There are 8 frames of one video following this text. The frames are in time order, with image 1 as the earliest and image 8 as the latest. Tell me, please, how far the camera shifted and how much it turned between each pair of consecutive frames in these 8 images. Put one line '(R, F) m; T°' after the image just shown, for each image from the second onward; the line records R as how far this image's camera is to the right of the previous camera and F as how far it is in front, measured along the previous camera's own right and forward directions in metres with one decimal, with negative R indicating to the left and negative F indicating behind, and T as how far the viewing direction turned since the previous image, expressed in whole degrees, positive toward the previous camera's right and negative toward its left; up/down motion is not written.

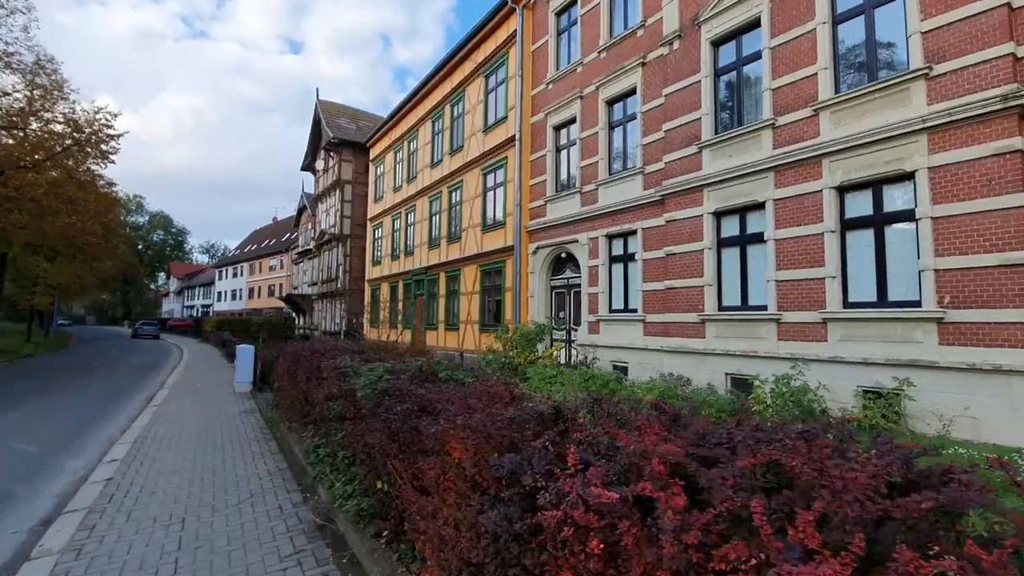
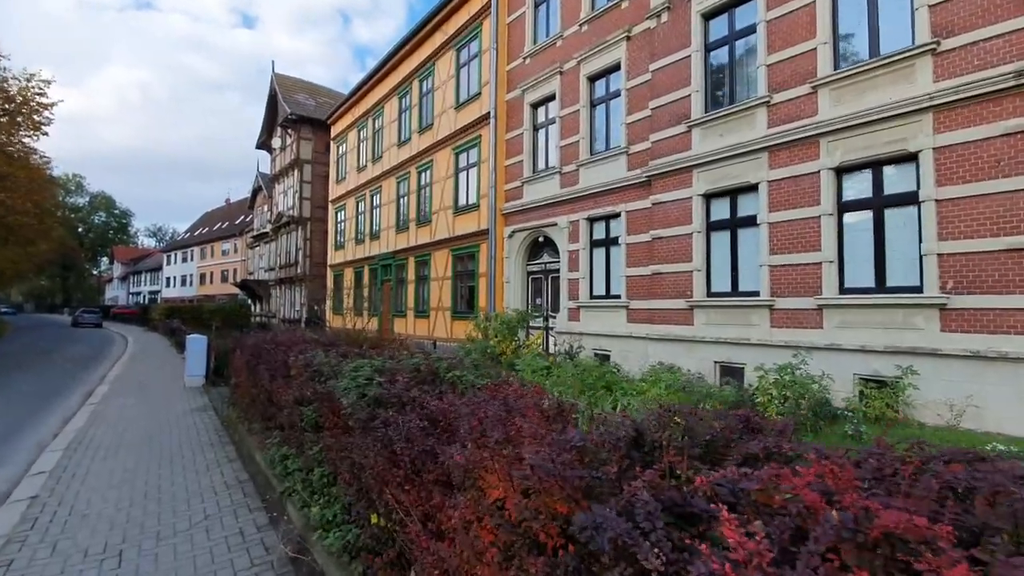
(-0.4, +0.8) m; +4°
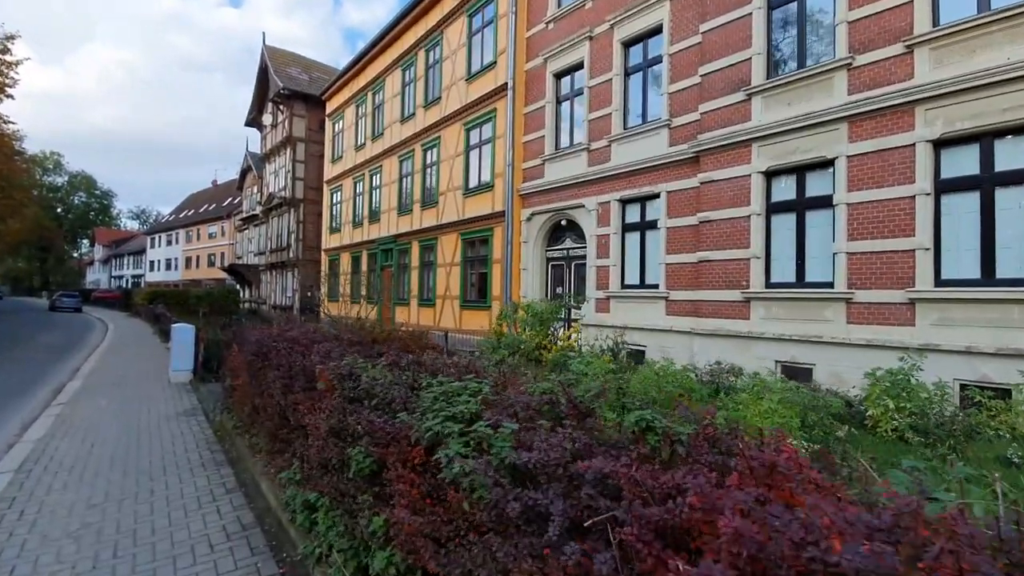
(-0.9, +1.4) m; +1°
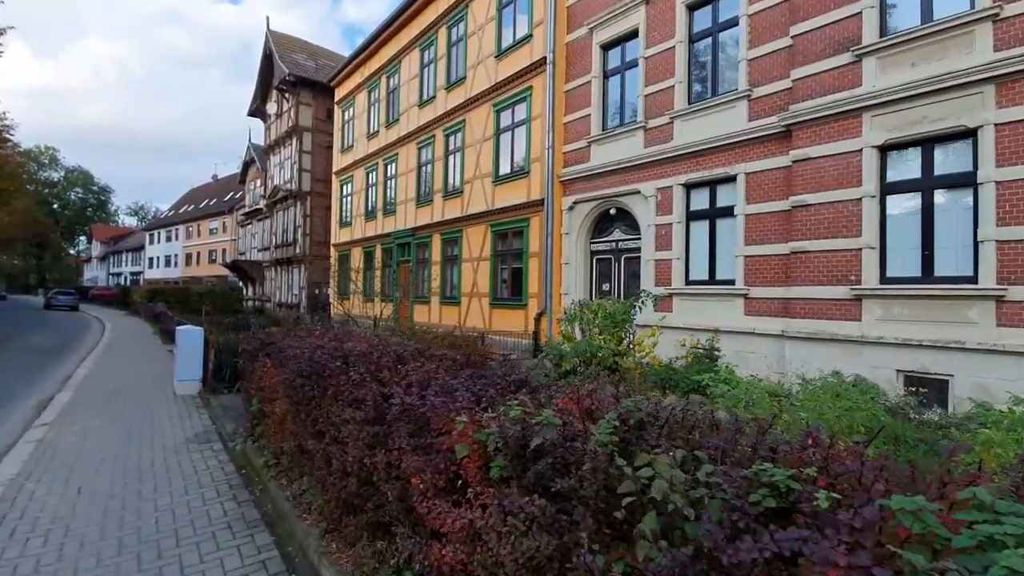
(-1.1, +1.5) m; 0°
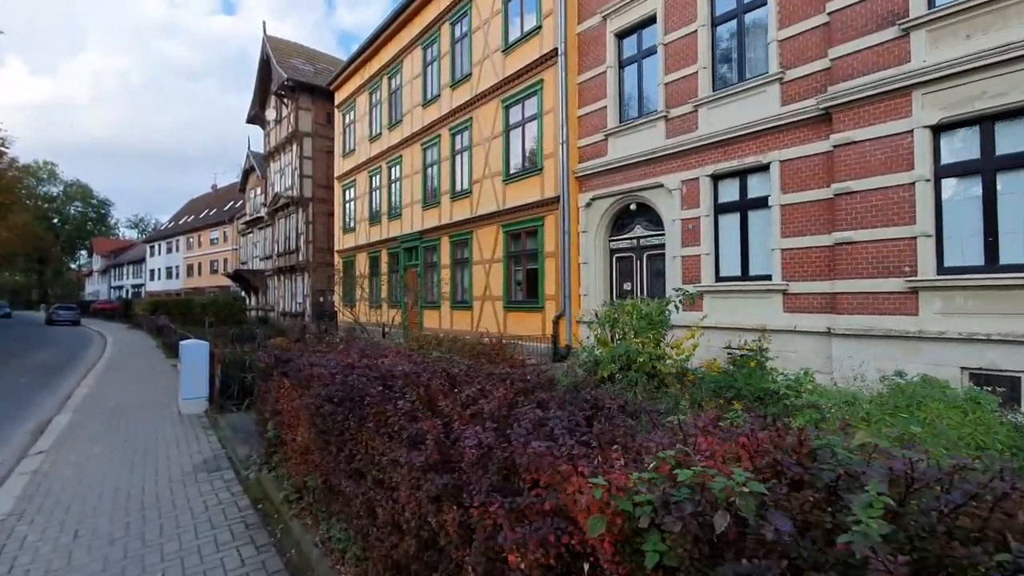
(-0.4, +0.6) m; 0°
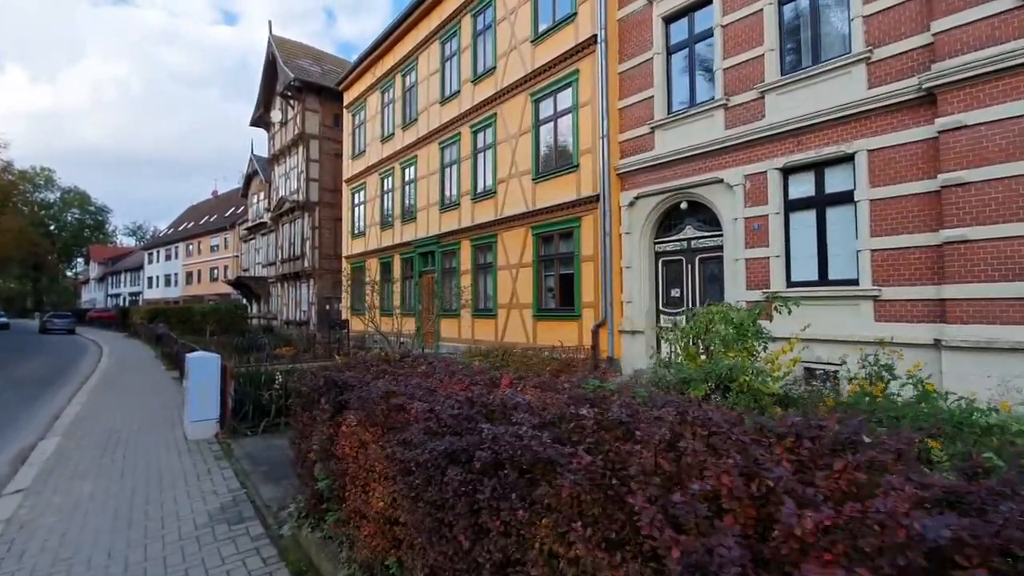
(-0.9, +1.2) m; 0°
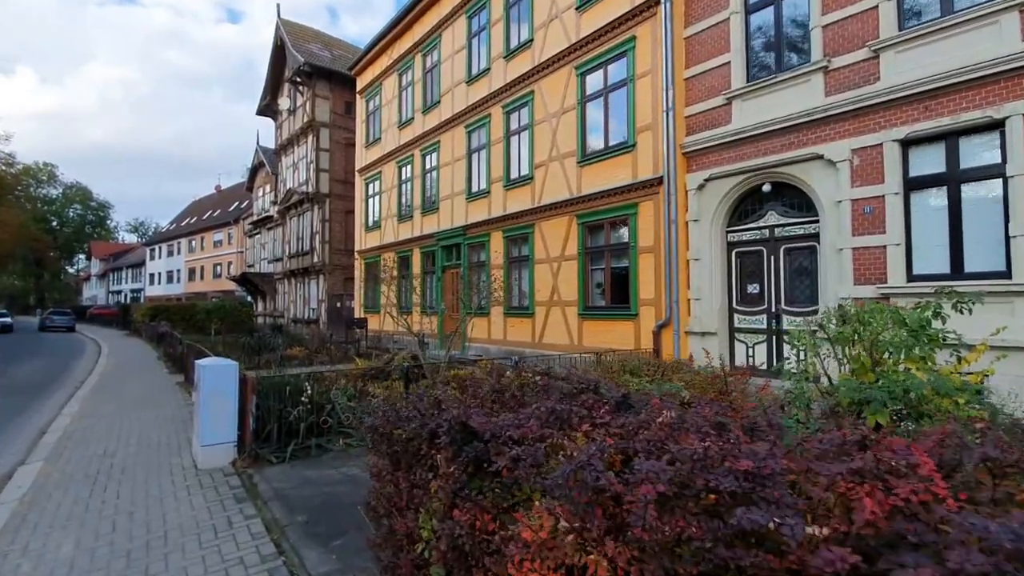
(-1.1, +1.5) m; 0°
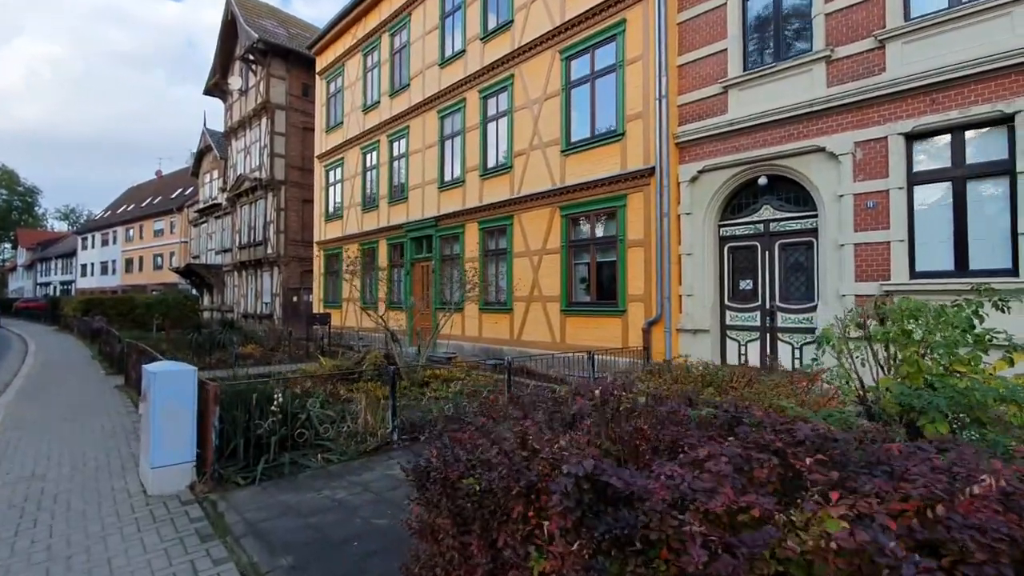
(-0.6, +0.7) m; +5°
